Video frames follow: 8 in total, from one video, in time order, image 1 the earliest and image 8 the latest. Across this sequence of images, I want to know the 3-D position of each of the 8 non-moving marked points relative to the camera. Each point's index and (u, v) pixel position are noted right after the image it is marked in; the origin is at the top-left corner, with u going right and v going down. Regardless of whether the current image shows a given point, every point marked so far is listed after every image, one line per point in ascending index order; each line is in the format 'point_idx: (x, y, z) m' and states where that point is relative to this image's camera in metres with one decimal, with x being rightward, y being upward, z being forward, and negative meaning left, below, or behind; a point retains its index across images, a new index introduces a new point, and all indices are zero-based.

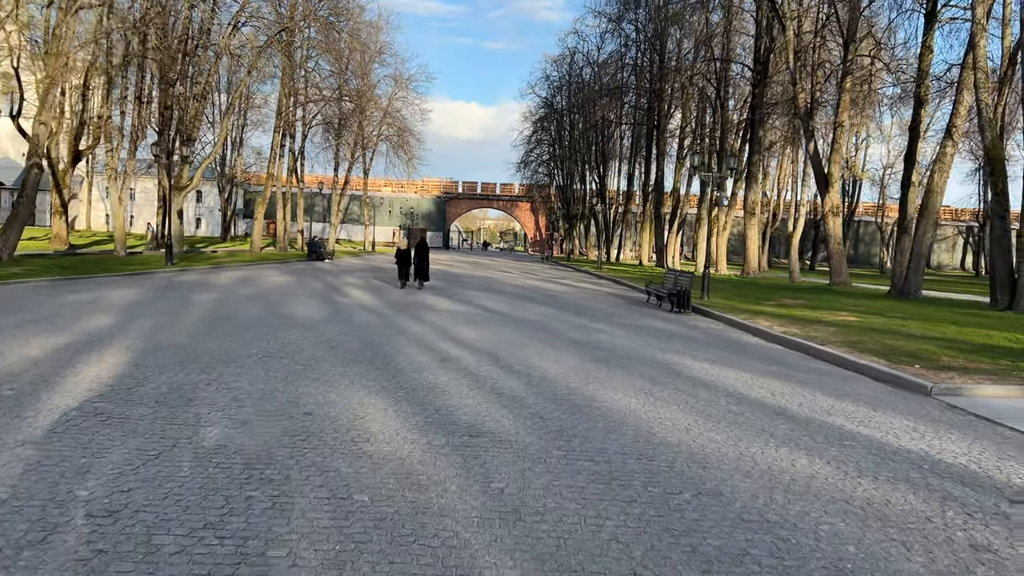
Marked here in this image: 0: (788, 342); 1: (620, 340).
0: (+4.2, -0.8, +12.1) m
1: (+1.6, -0.8, +12.1) m
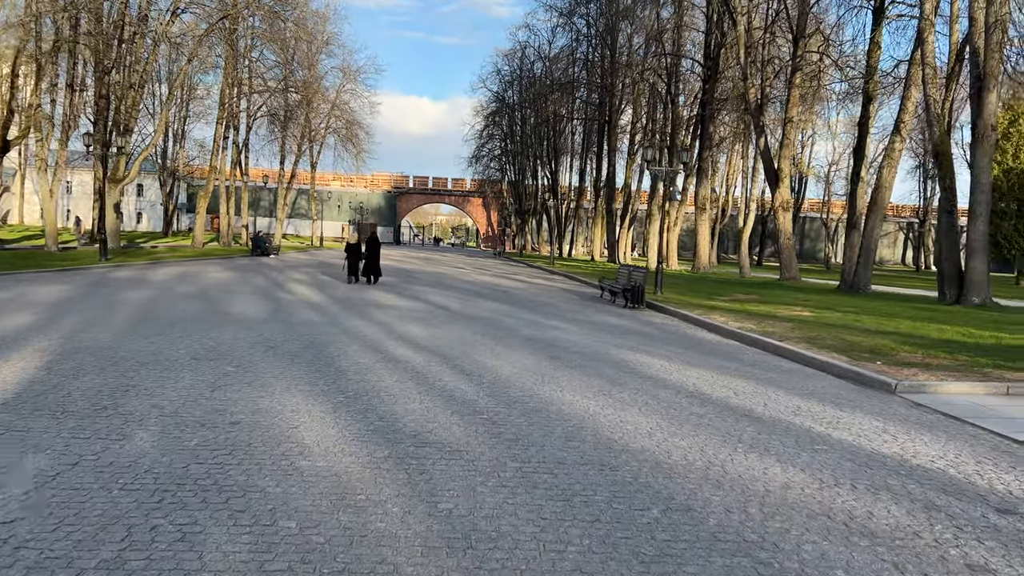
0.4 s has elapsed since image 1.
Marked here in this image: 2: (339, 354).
0: (+3.5, -0.8, +11.9) m
1: (+0.9, -0.7, +11.7) m
2: (-2.0, -0.7, +9.1) m
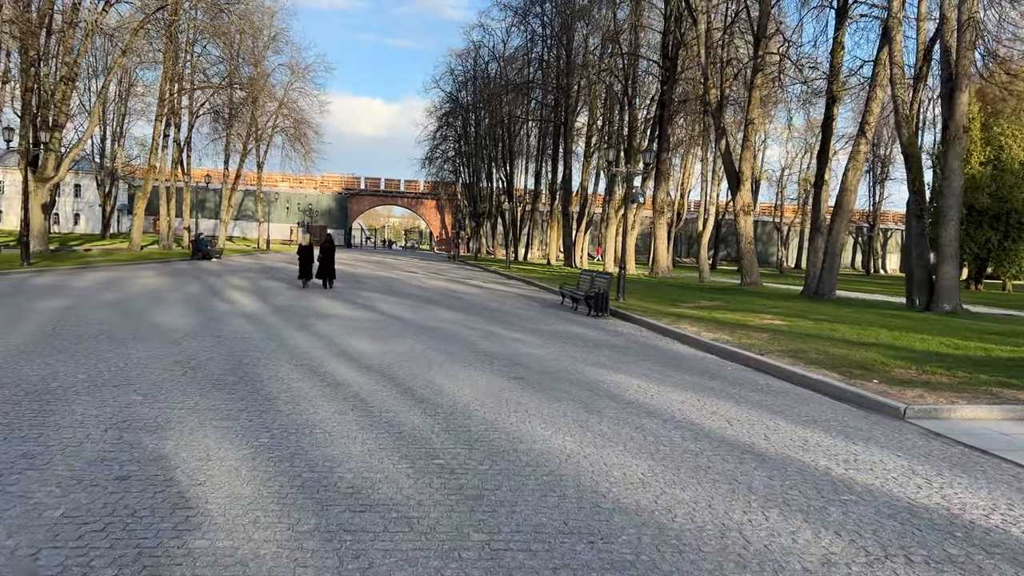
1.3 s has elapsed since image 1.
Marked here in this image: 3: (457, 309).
0: (+2.9, -0.9, +11.0) m
1: (+0.4, -0.8, +10.7) m
2: (-2.4, -0.9, +7.8) m
3: (-1.1, -0.4, +16.4) m
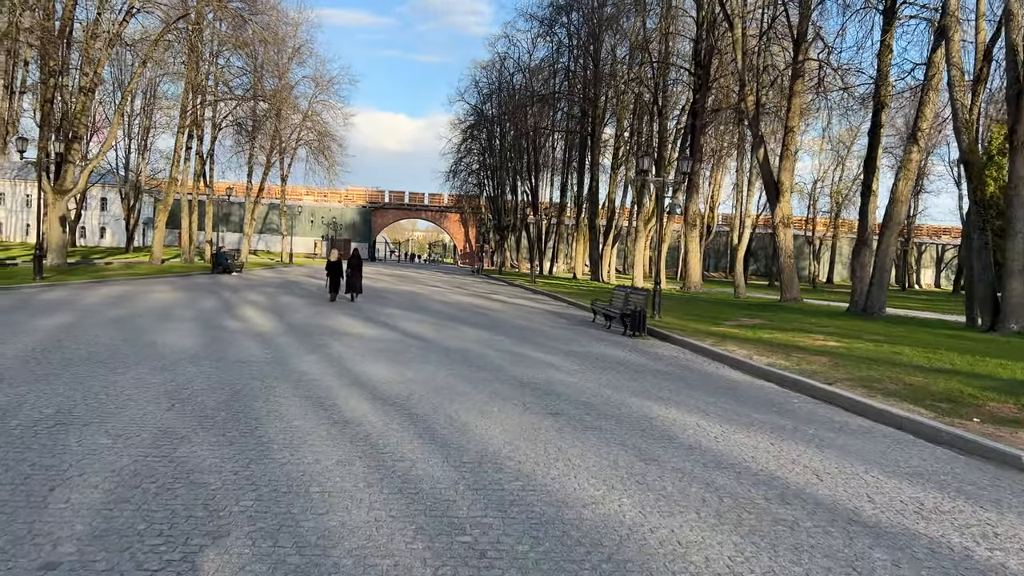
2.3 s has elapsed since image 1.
0: (+3.3, -1.1, +9.7) m
1: (+0.8, -1.1, +9.5) m
2: (-2.0, -1.0, +6.8) m
3: (-0.6, -0.8, +15.3) m
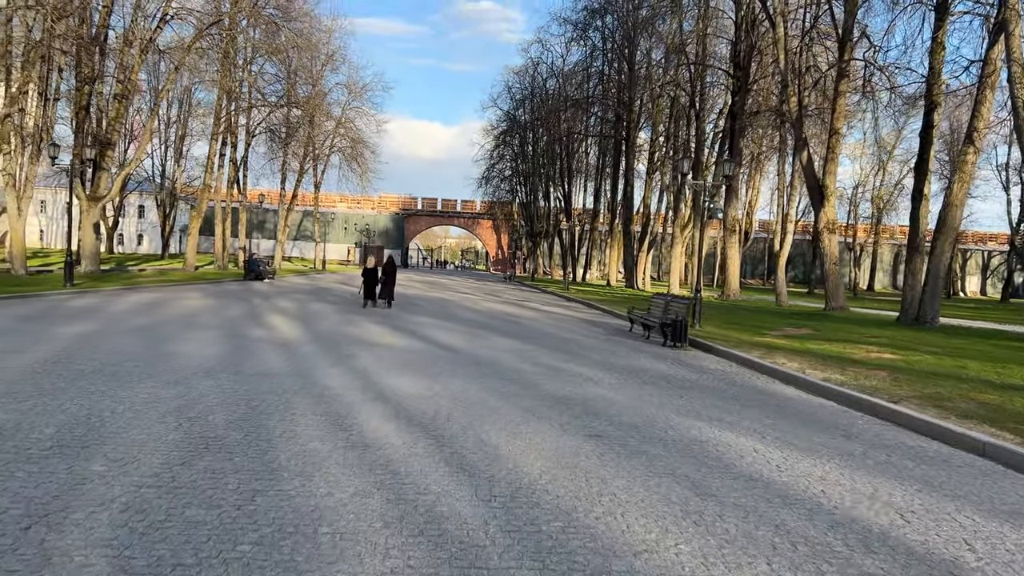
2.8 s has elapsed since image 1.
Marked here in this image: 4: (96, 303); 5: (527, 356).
0: (+3.7, -1.2, +9.0) m
1: (+1.2, -1.2, +8.8) m
2: (-1.8, -1.1, +6.2) m
3: (+0.1, -0.9, +14.7) m
4: (-9.6, -0.3, +18.5) m
5: (+0.2, -1.0, +11.8) m
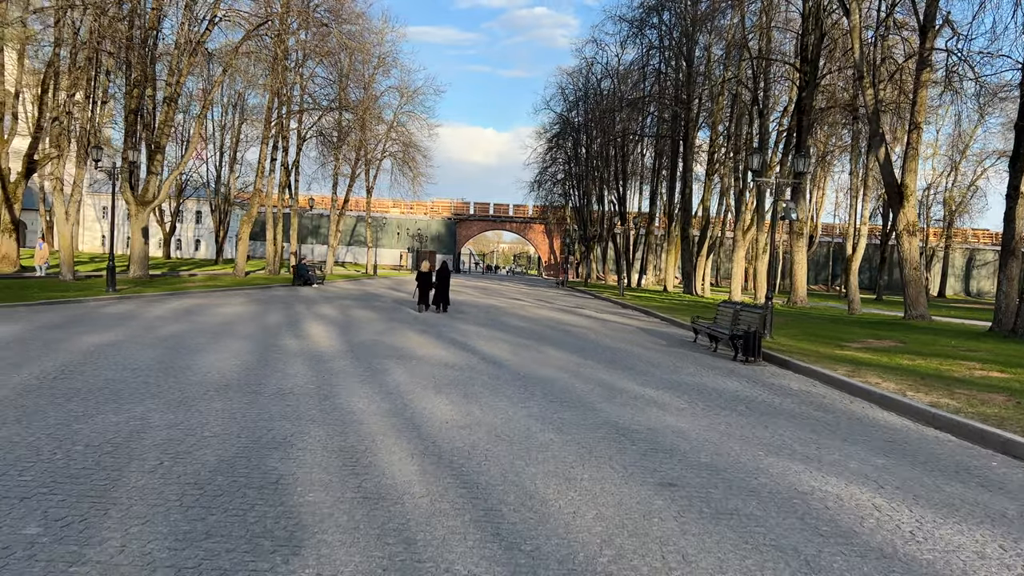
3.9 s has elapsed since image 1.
0: (+4.2, -1.3, +7.4) m
1: (+1.6, -1.3, +7.5) m
2: (-1.4, -1.2, +5.1) m
3: (+1.0, -1.0, +13.4) m
4: (-8.5, -0.5, +17.9) m
5: (+0.9, -1.1, +10.5) m
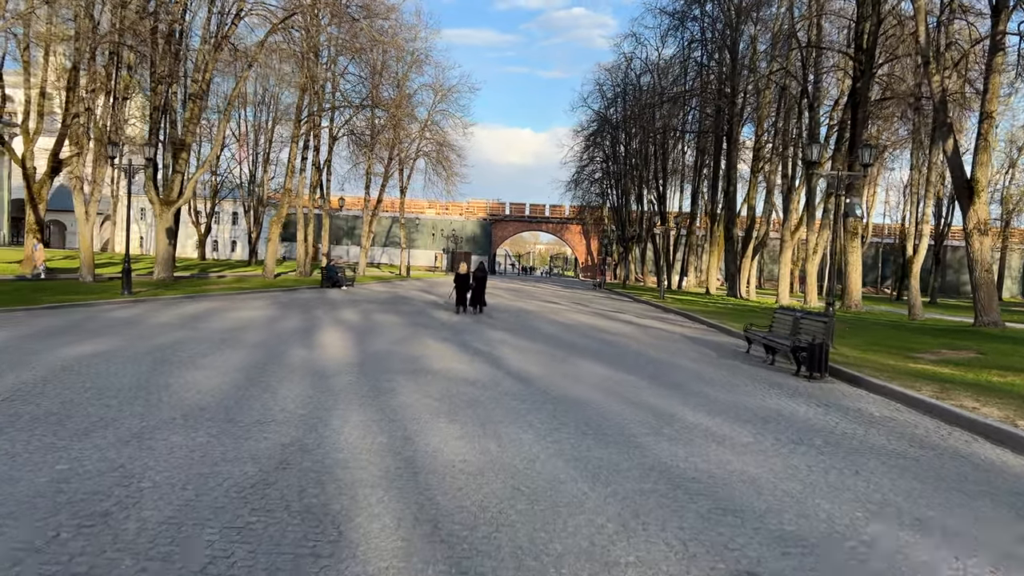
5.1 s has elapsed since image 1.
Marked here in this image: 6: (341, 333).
0: (+4.4, -1.4, +5.8) m
1: (+1.8, -1.3, +6.0) m
2: (-1.4, -1.2, +3.7) m
3: (+1.4, -1.1, +11.9) m
4: (-7.8, -0.5, +16.8) m
5: (+1.2, -1.2, +9.0) m
6: (-3.3, -0.9, +15.5) m
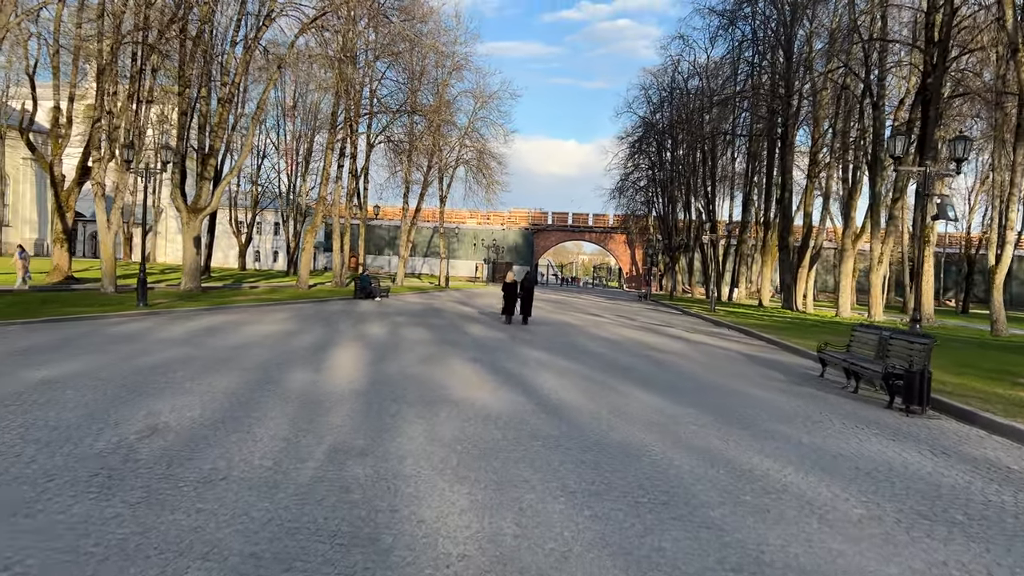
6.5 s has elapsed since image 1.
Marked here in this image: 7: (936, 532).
0: (+4.5, -1.5, +3.8) m
1: (+2.0, -1.4, +4.2) m
2: (-1.4, -1.3, +2.1) m
3: (+1.9, -1.3, +10.1) m
4: (-7.1, -0.8, +15.5) m
5: (+1.5, -1.3, +7.2) m
6: (-2.6, -1.1, +13.9) m
7: (+2.5, -1.4, +4.7) m
